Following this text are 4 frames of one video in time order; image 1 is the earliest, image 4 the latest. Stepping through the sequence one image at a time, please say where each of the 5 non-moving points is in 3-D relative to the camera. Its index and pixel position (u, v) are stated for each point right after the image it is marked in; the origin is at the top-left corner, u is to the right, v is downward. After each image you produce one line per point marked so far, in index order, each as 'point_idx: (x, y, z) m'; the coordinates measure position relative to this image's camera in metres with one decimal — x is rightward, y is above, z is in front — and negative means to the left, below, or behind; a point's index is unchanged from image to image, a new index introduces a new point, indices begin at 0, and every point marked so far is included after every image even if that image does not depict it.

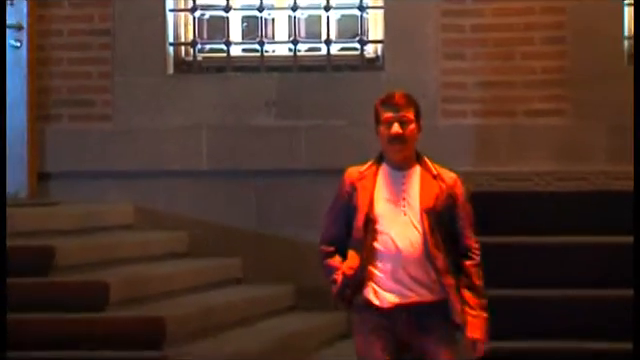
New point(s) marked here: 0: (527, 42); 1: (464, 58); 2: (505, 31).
0: (+0.6, +0.4, +6.9) m
1: (+0.4, +0.4, +7.0) m
2: (+0.6, +0.5, +7.0) m
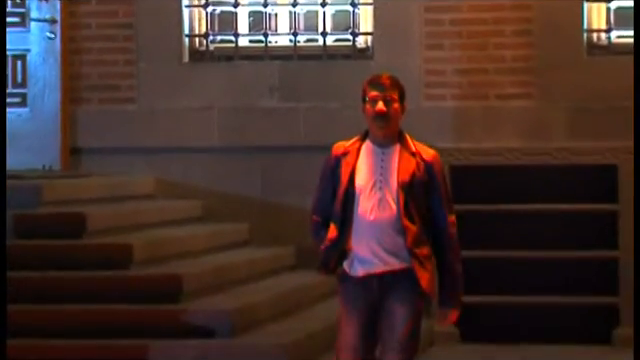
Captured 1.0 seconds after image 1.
0: (+0.6, +0.5, +7.9) m
1: (+0.4, +0.5, +8.0) m
2: (+0.6, +0.5, +8.0) m
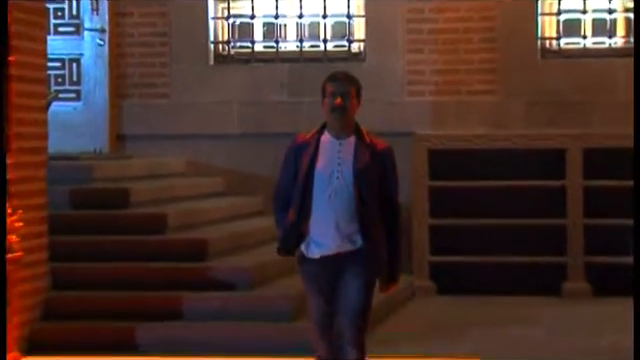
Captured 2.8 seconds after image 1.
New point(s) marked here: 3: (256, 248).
0: (+0.6, +0.6, +9.7) m
1: (+0.4, +0.5, +9.7) m
2: (+0.6, +0.6, +9.7) m
3: (-0.3, -0.3, +9.4) m
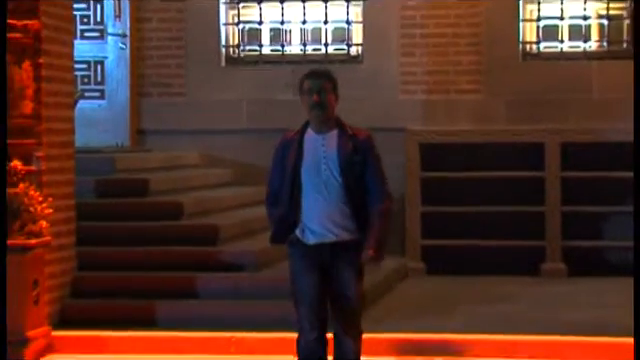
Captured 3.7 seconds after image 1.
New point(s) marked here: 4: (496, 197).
0: (+0.6, +0.6, +10.7) m
1: (+0.4, +0.6, +10.7) m
2: (+0.6, +0.7, +10.7) m
3: (-0.2, -0.2, +10.4) m
4: (+0.8, -0.1, +10.7) m
